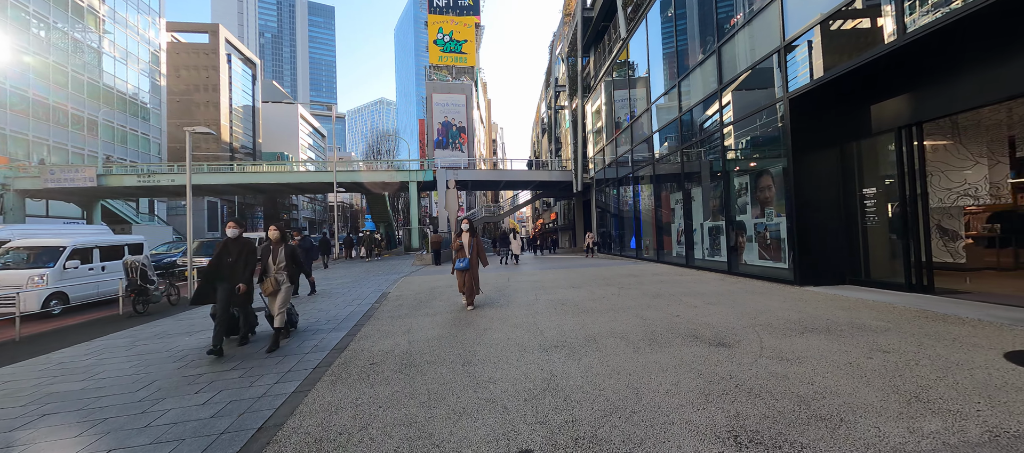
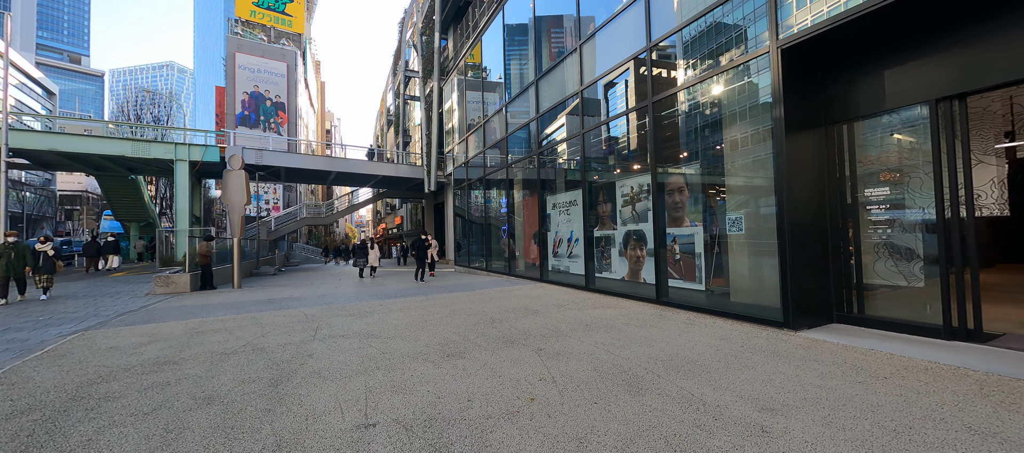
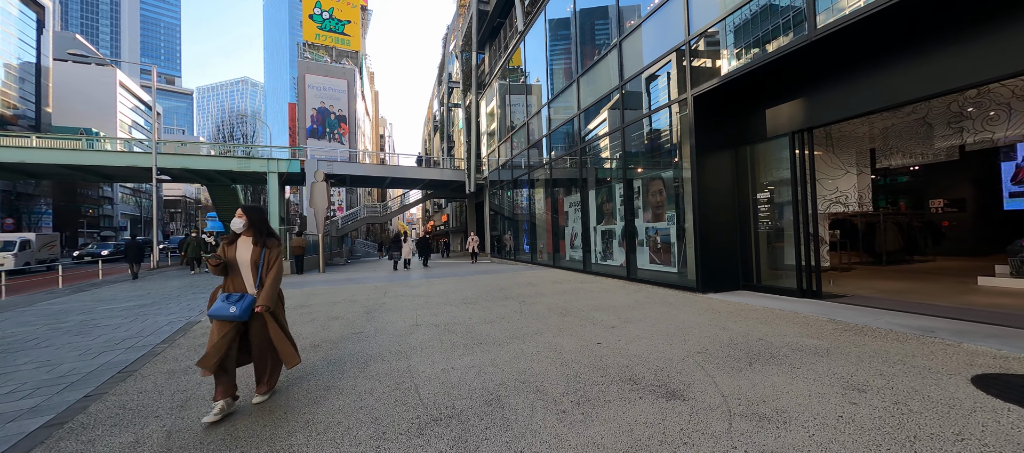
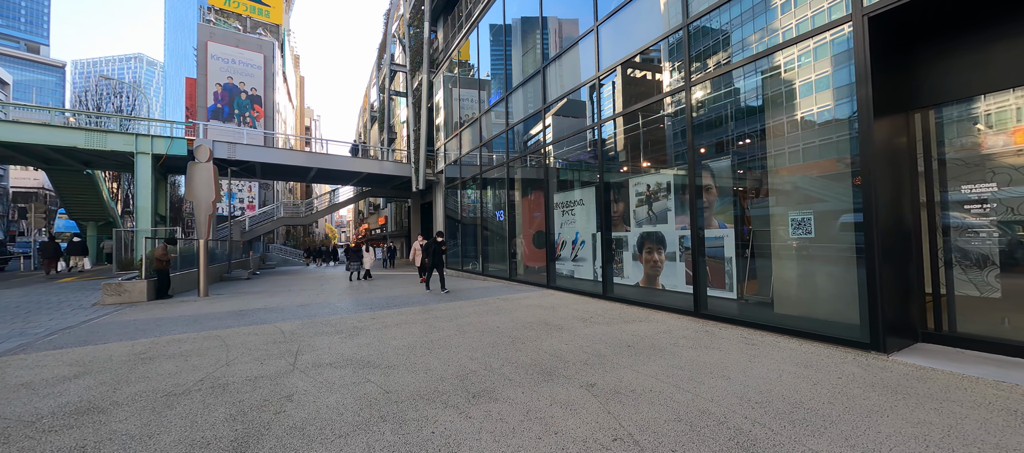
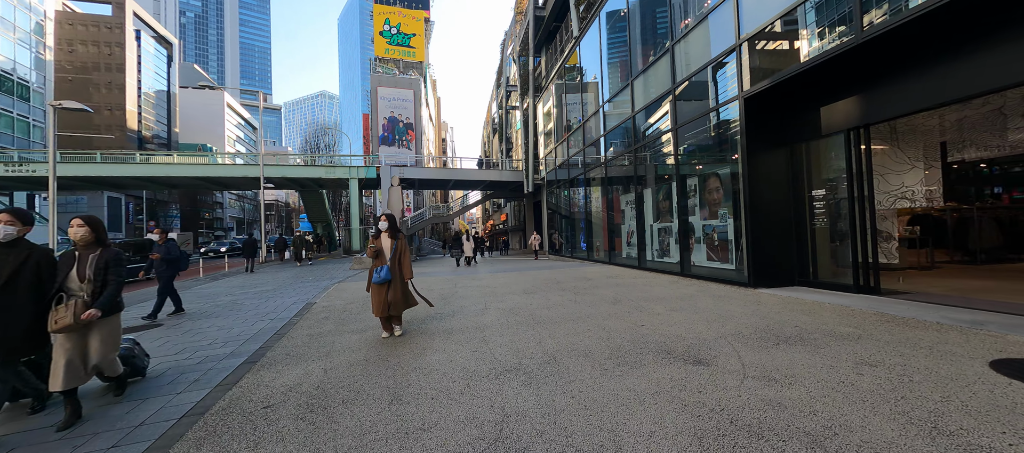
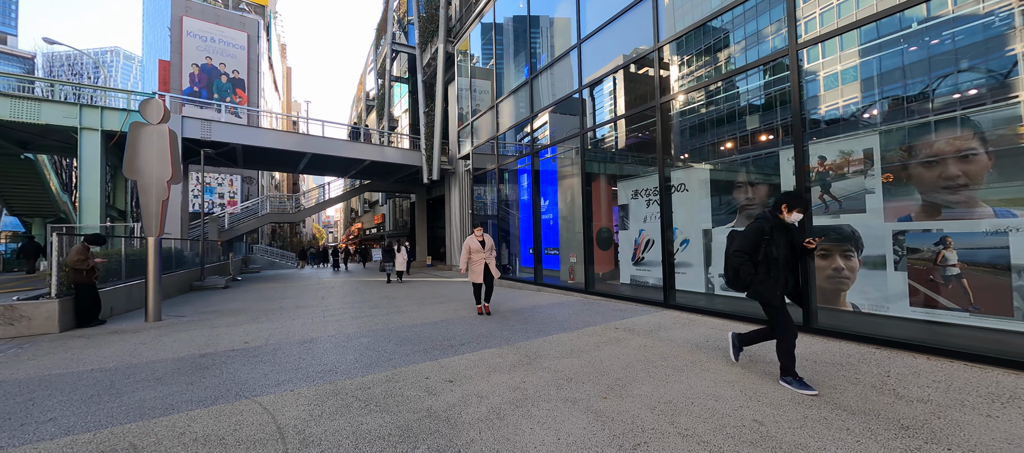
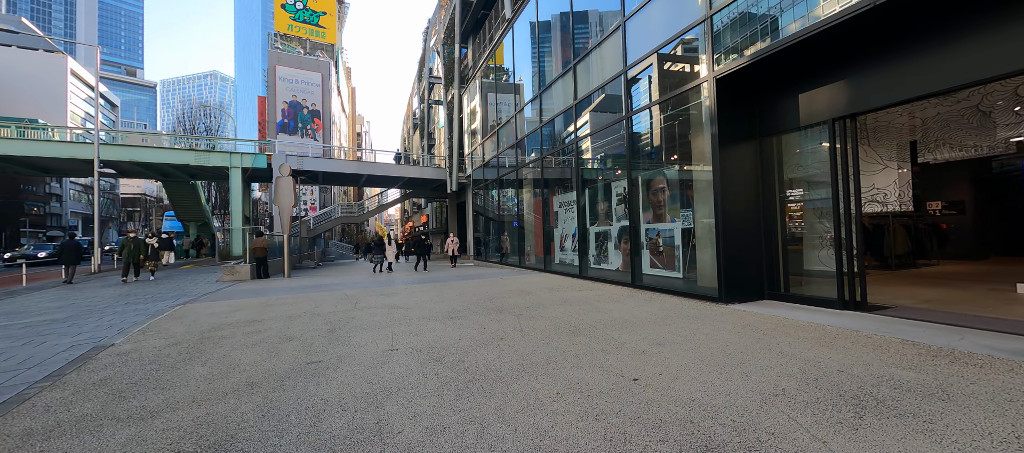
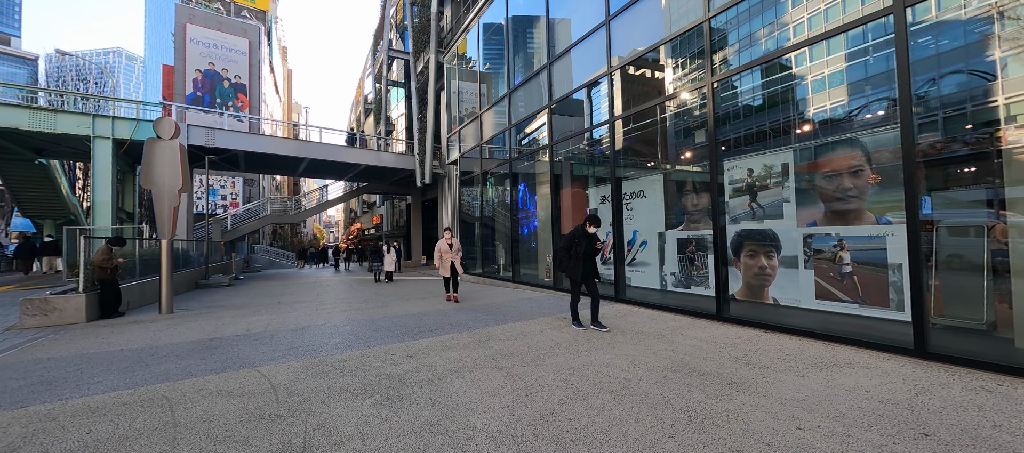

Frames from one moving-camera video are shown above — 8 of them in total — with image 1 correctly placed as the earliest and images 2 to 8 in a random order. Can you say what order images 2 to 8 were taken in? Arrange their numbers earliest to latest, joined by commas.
5, 3, 7, 2, 4, 8, 6
